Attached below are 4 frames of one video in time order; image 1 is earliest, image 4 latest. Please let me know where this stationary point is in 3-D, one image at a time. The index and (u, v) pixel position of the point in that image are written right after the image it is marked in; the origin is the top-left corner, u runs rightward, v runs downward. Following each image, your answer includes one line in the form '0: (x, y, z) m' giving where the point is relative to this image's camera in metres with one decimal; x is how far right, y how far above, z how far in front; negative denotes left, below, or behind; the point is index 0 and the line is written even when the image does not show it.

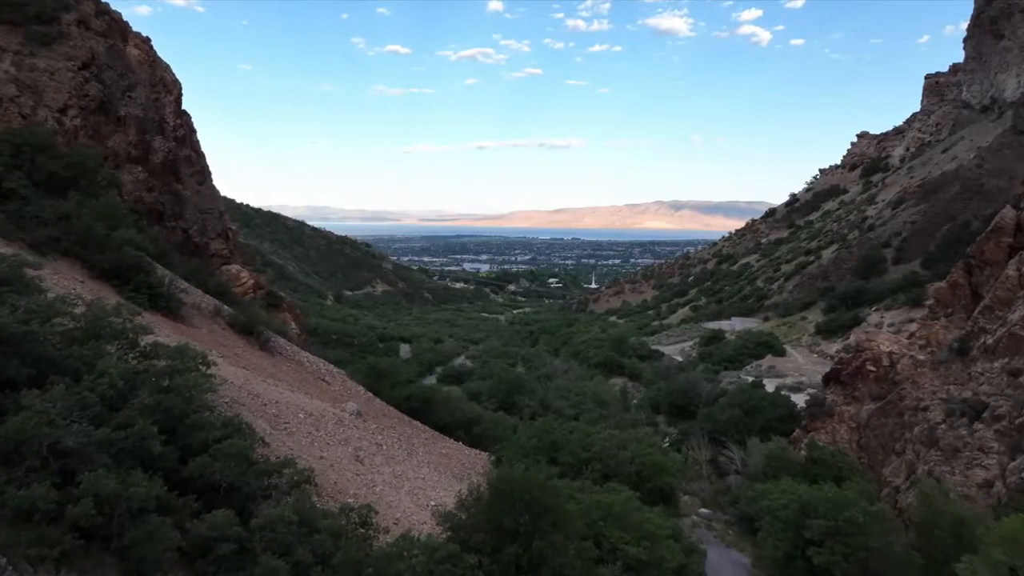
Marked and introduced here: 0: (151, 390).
0: (-2.9, -0.8, +5.6) m
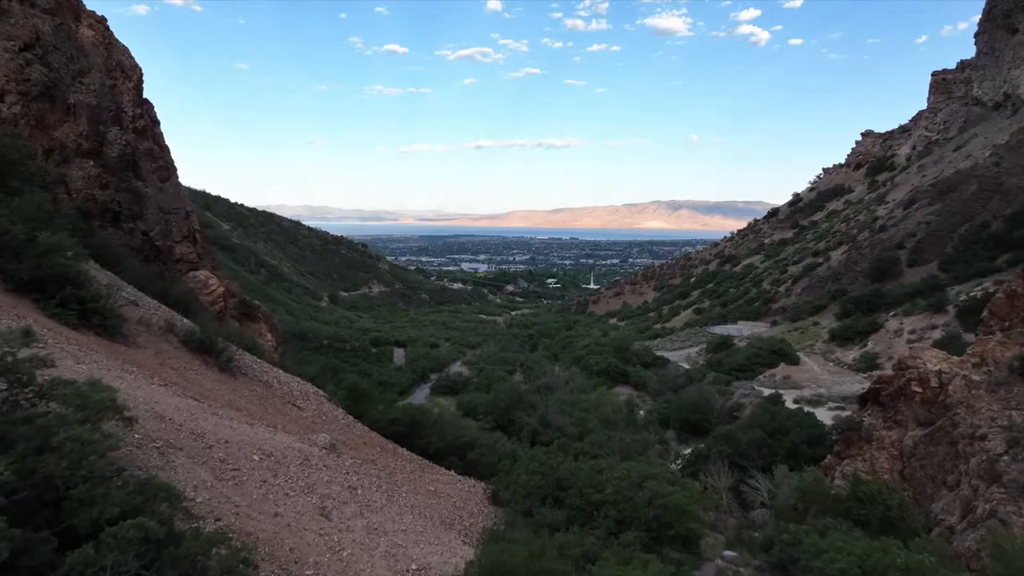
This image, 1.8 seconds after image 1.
0: (-2.9, -1.0, +4.2) m
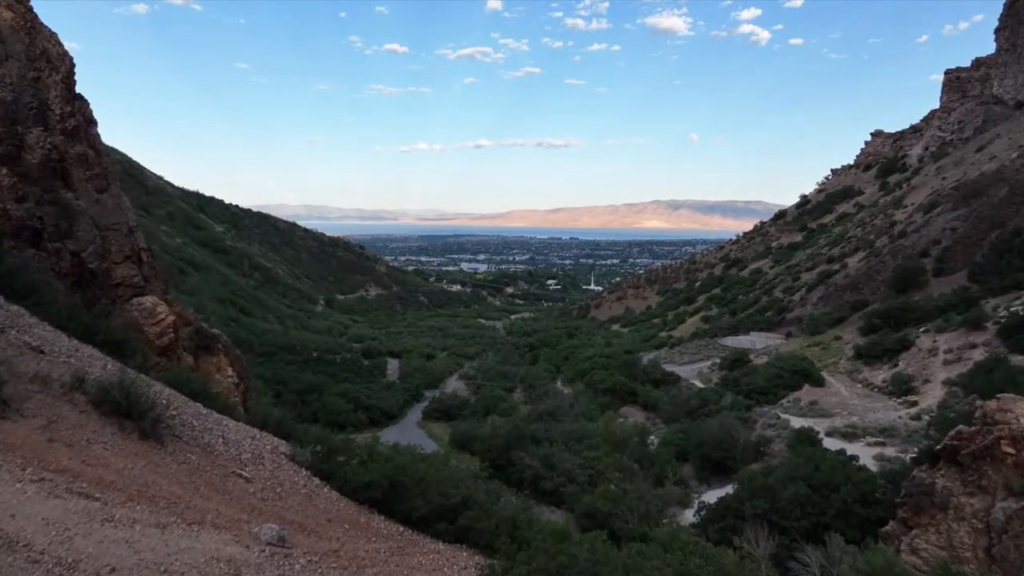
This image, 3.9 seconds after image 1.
0: (-2.9, -1.5, +2.2) m
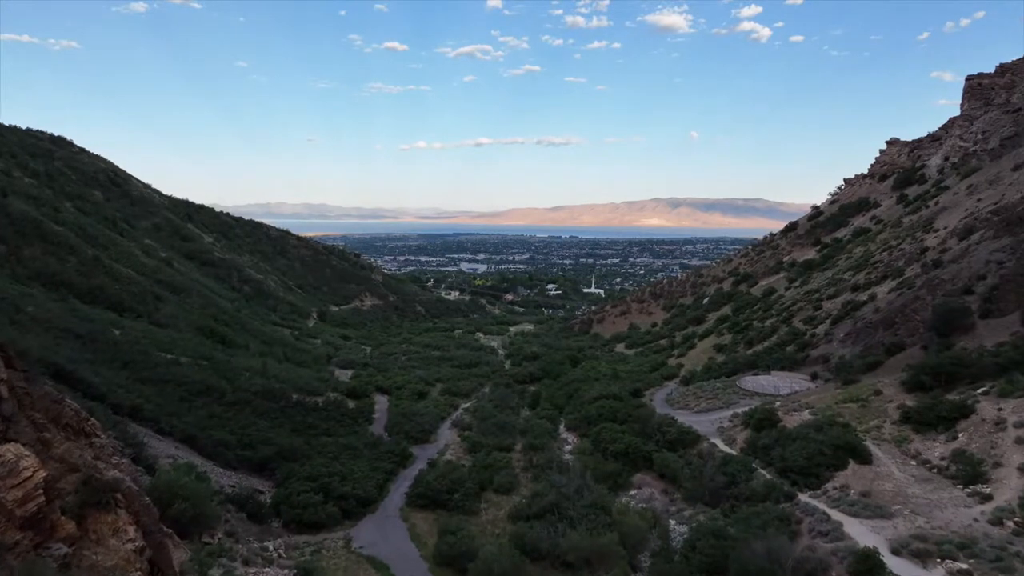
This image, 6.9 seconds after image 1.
0: (-3.0, -3.3, -0.9) m
